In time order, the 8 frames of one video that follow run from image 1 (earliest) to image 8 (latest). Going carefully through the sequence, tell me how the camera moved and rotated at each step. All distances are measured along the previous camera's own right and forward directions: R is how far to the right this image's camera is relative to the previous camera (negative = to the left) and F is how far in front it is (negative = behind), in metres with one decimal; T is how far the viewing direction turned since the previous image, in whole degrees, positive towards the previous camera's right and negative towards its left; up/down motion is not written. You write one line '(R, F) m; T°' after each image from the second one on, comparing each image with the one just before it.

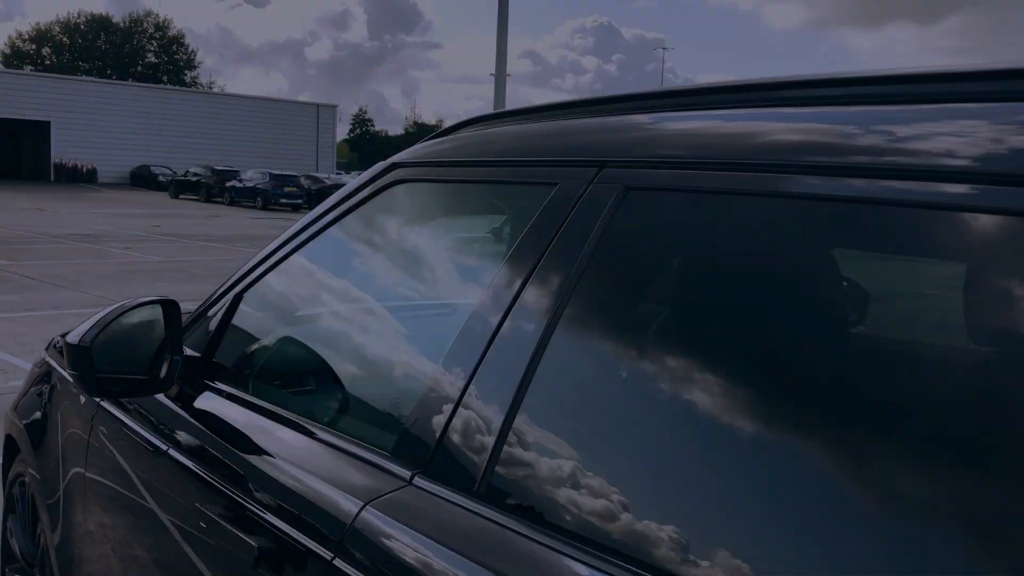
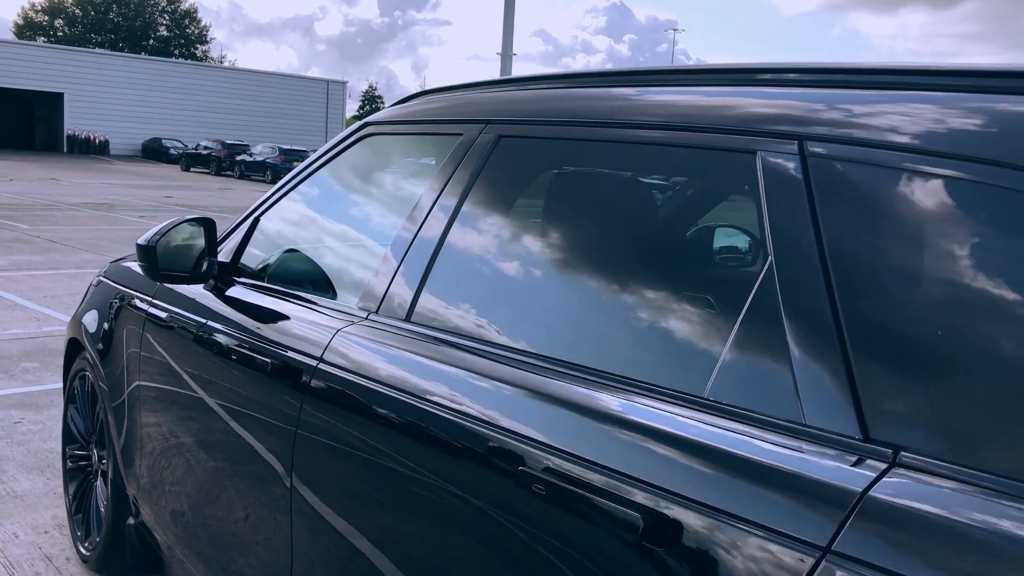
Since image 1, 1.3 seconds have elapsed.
(+0.2, -0.7) m; 0°
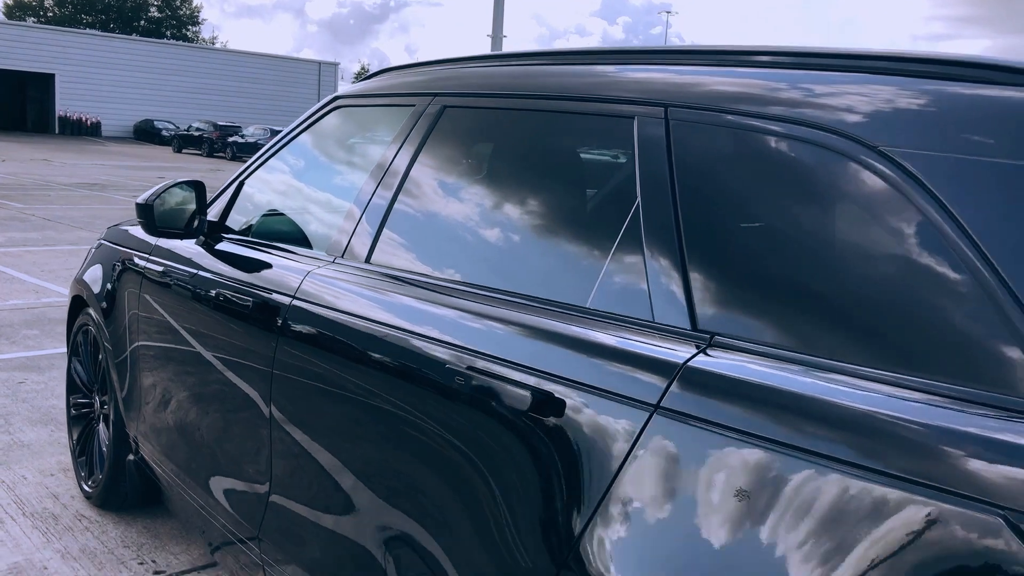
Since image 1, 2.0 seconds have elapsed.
(+0.1, -0.3) m; 0°
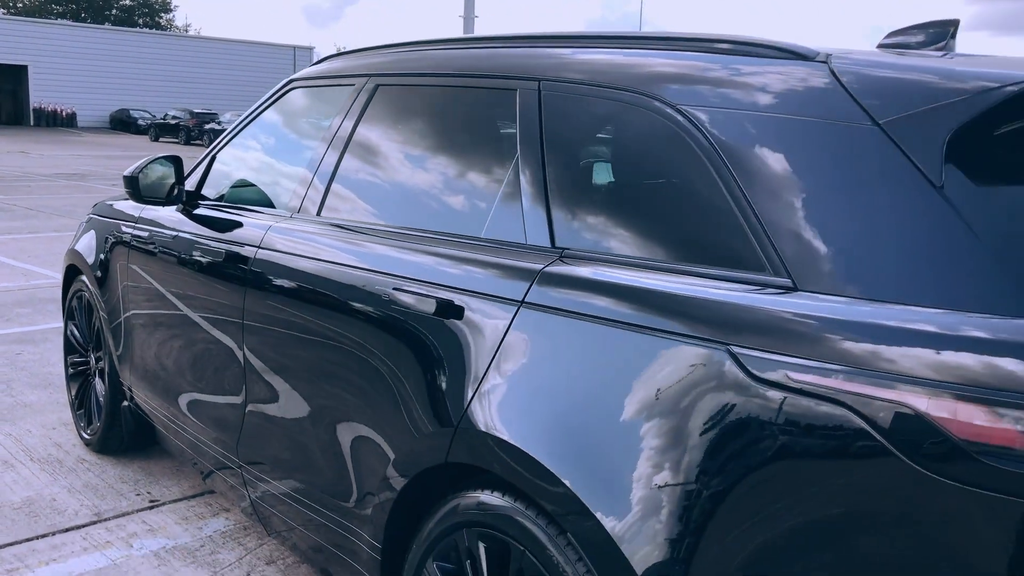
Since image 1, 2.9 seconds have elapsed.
(+0.1, -0.4) m; +1°
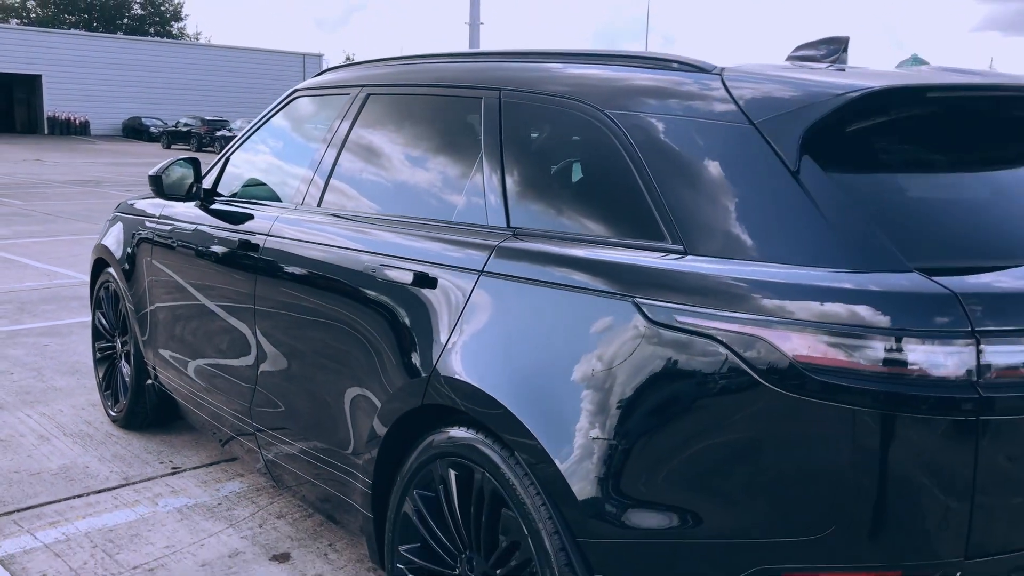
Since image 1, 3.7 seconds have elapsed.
(+0.1, -0.4) m; -1°
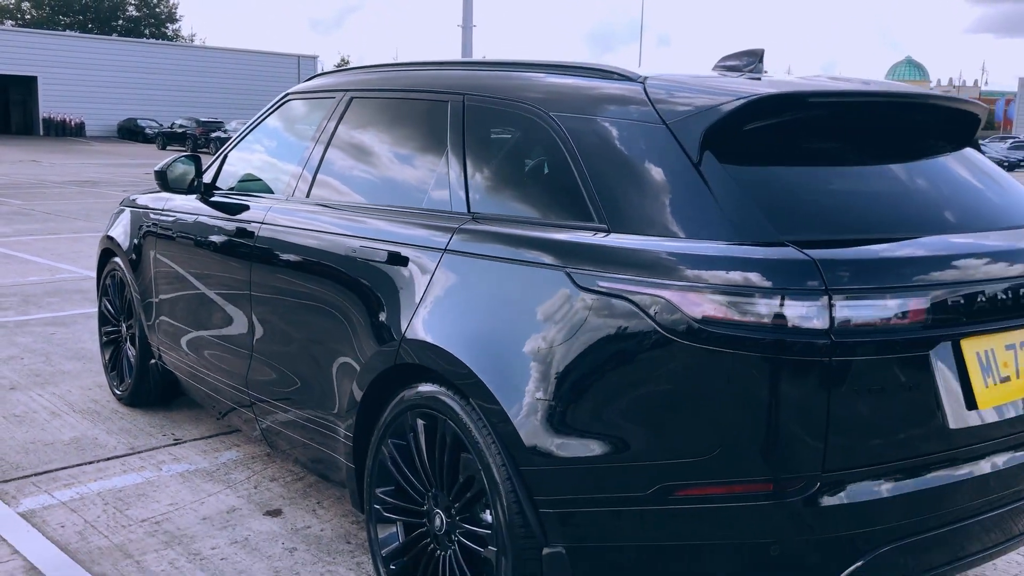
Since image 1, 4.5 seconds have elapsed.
(+0.1, -0.4) m; 0°
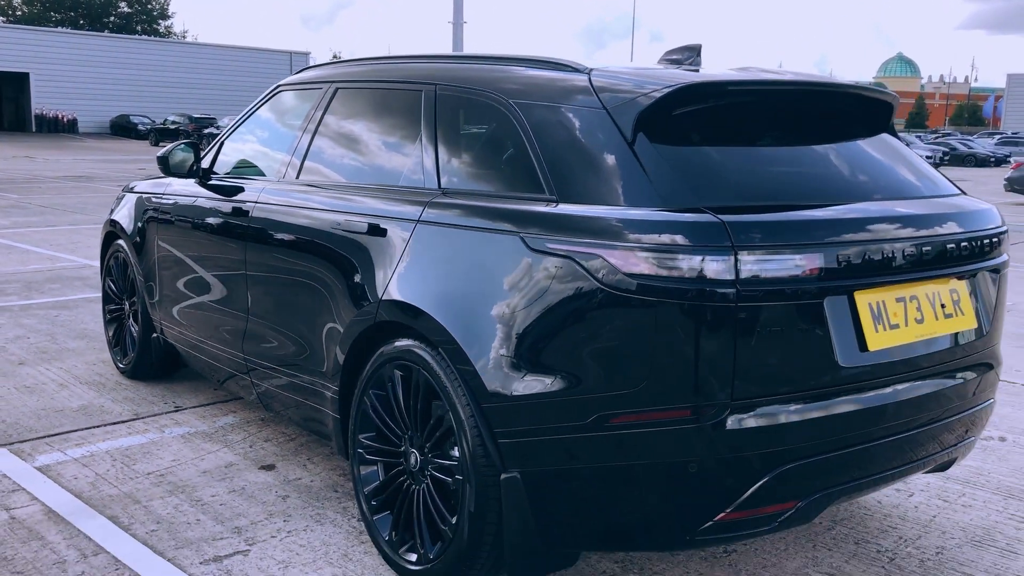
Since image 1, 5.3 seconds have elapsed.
(+0.1, -0.3) m; 0°
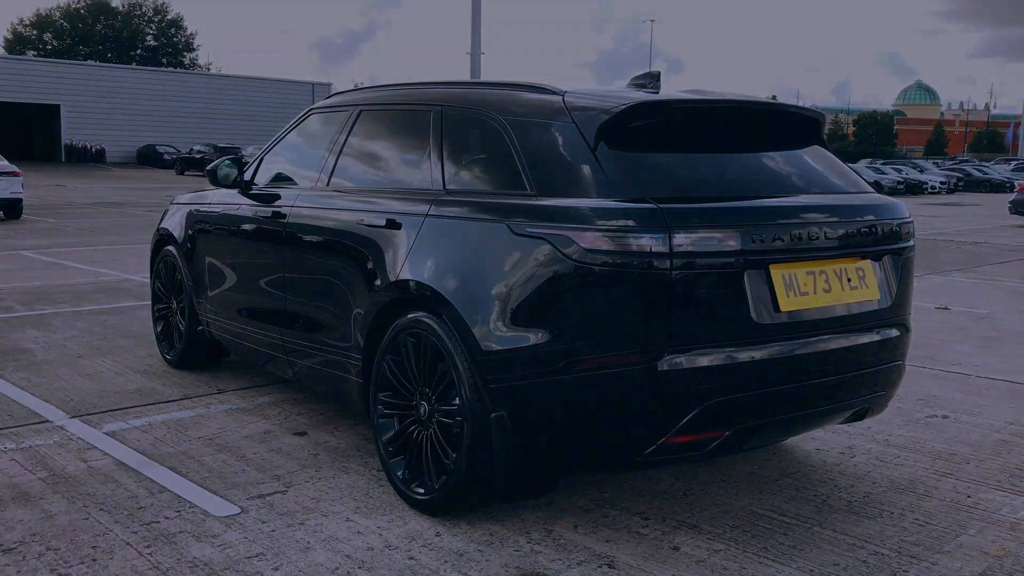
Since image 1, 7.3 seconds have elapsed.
(+0.1, -0.6) m; -1°
